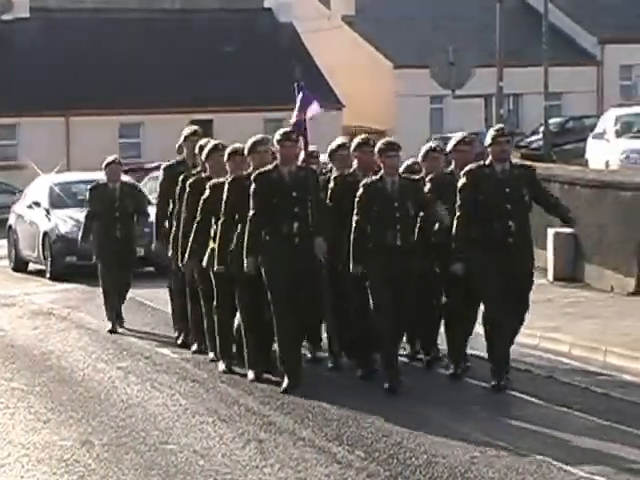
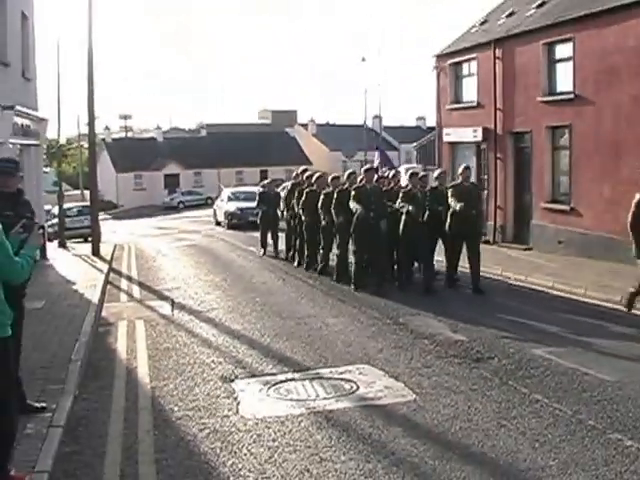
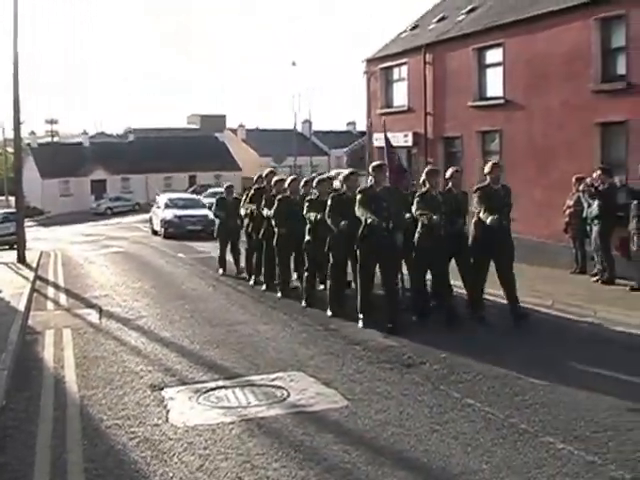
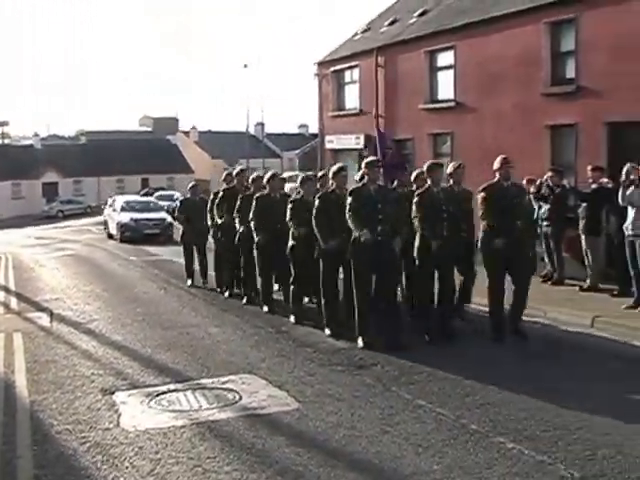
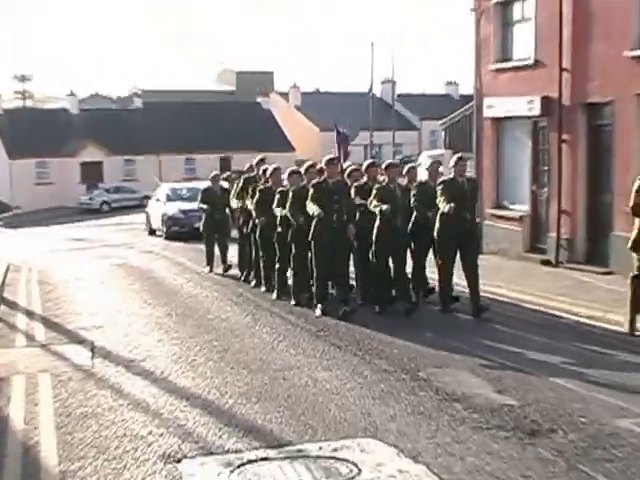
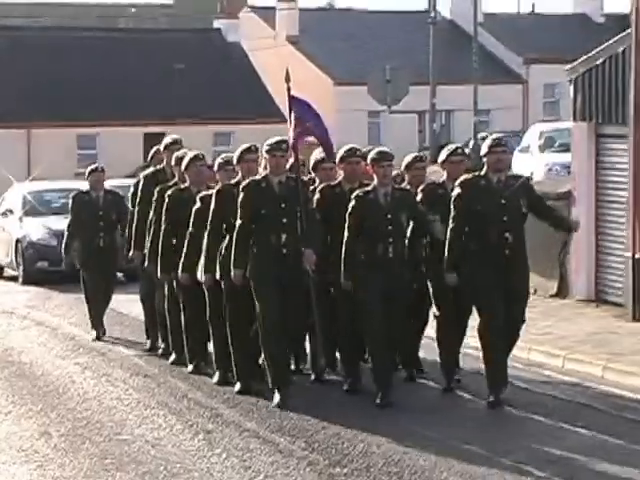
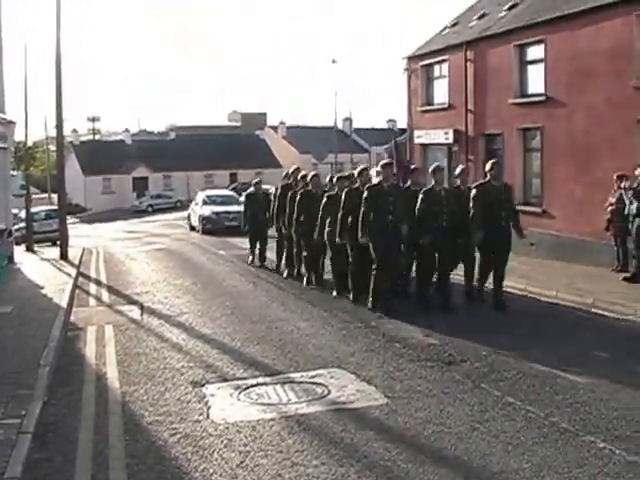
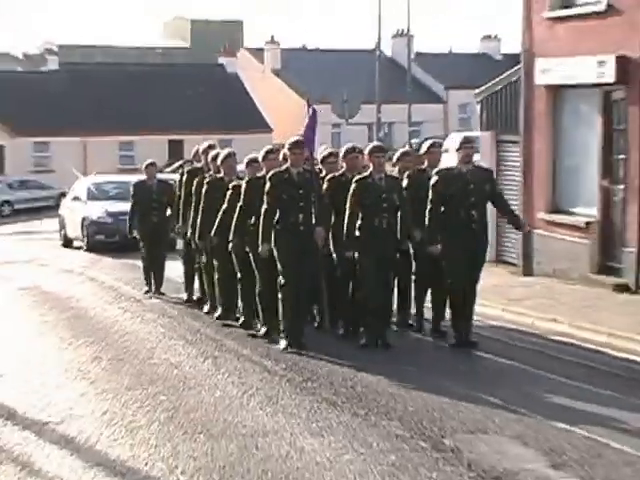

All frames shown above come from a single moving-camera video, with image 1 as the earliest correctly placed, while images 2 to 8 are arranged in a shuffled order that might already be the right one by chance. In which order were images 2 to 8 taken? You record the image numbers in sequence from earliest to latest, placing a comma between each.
6, 8, 5, 2, 7, 3, 4
